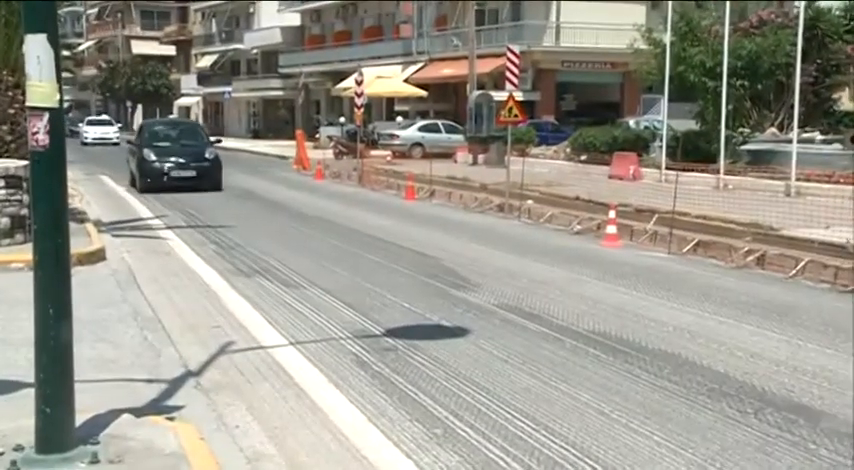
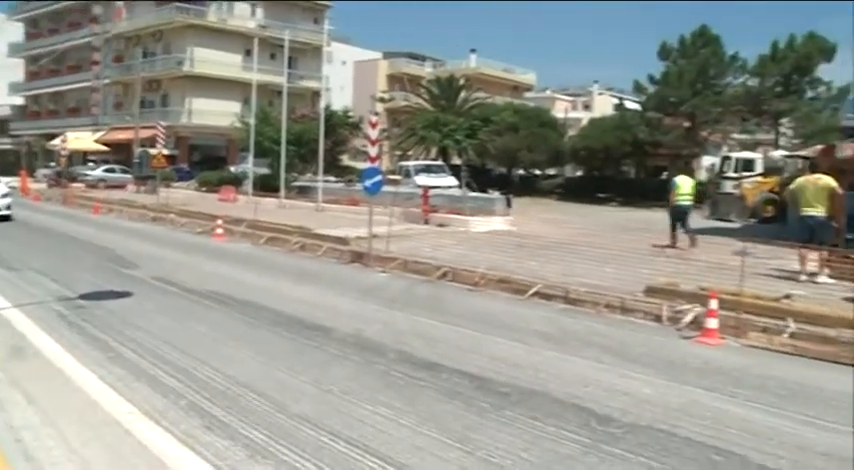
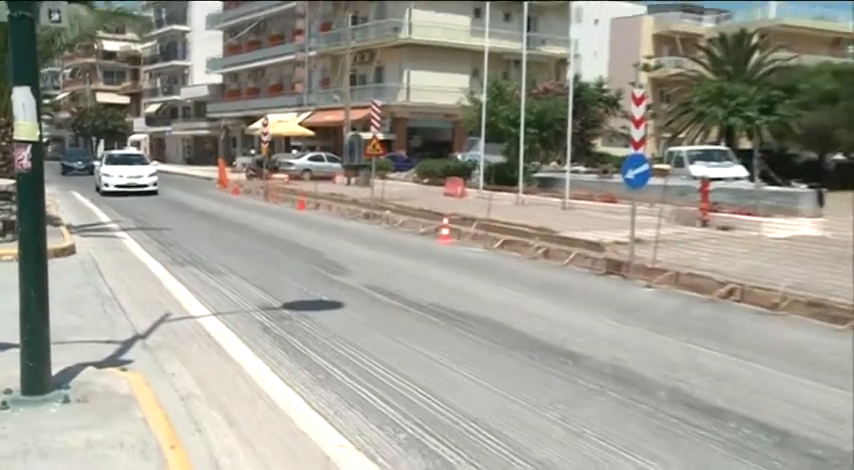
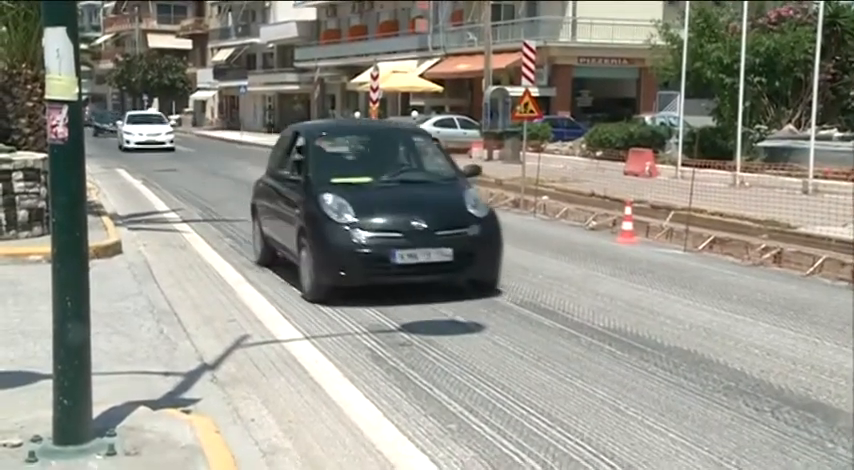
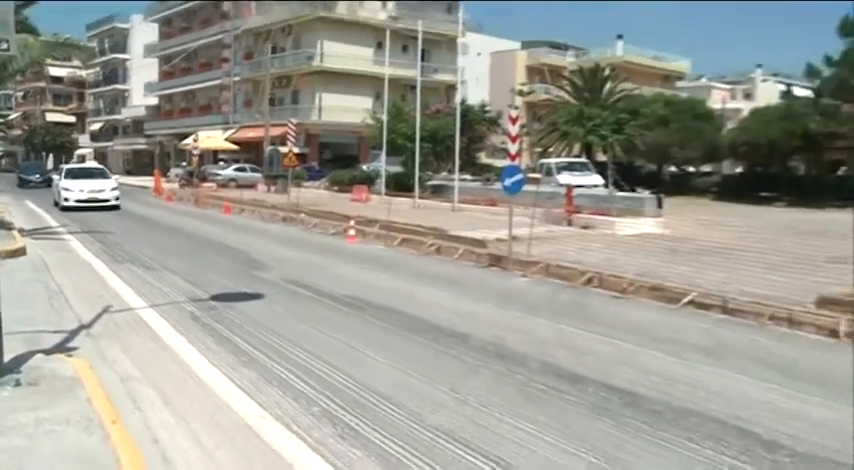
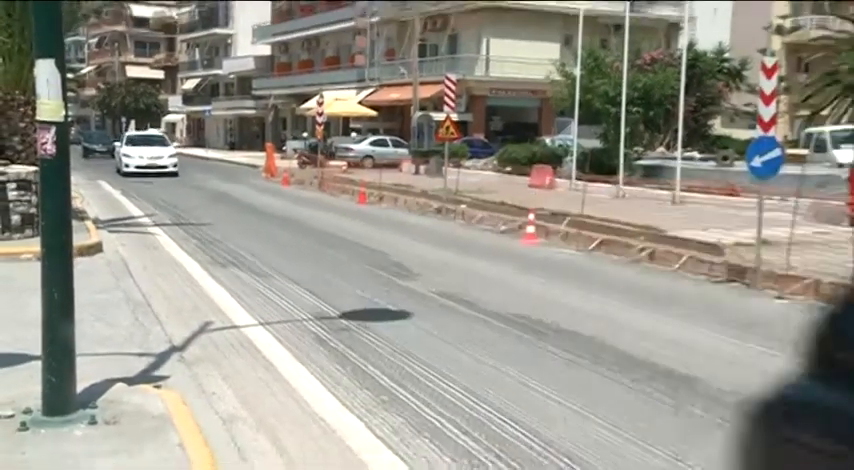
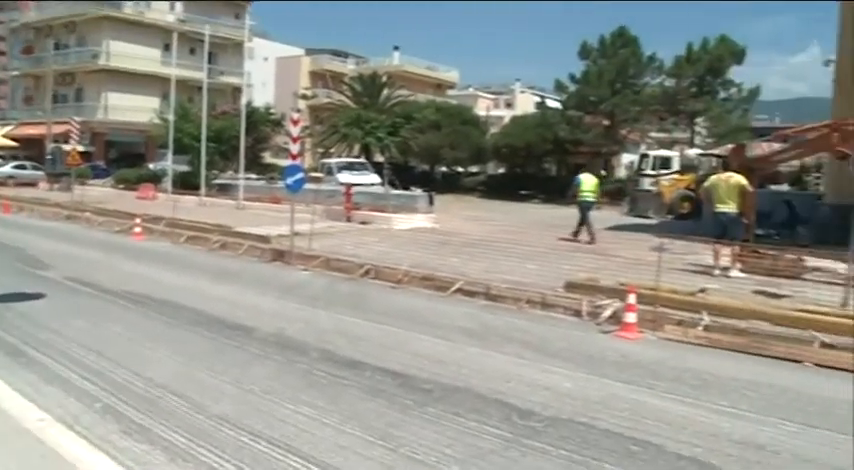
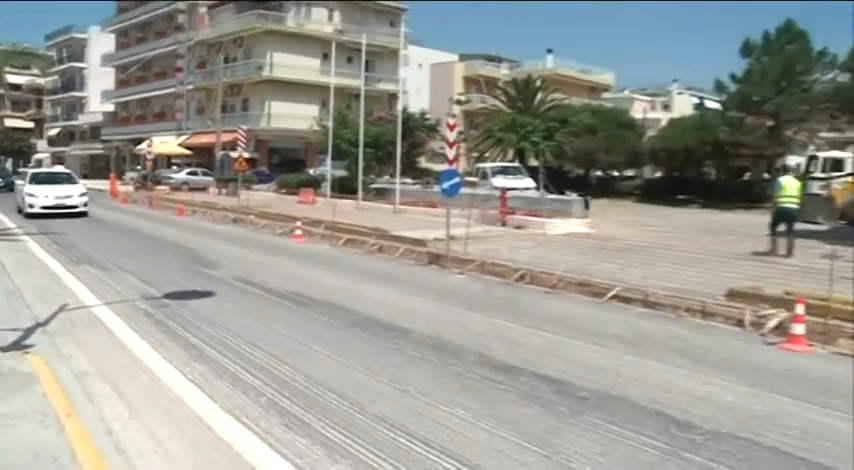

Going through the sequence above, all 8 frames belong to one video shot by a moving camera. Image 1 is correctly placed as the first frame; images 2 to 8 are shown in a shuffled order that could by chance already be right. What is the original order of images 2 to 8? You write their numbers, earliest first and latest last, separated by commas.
4, 6, 3, 5, 8, 2, 7
